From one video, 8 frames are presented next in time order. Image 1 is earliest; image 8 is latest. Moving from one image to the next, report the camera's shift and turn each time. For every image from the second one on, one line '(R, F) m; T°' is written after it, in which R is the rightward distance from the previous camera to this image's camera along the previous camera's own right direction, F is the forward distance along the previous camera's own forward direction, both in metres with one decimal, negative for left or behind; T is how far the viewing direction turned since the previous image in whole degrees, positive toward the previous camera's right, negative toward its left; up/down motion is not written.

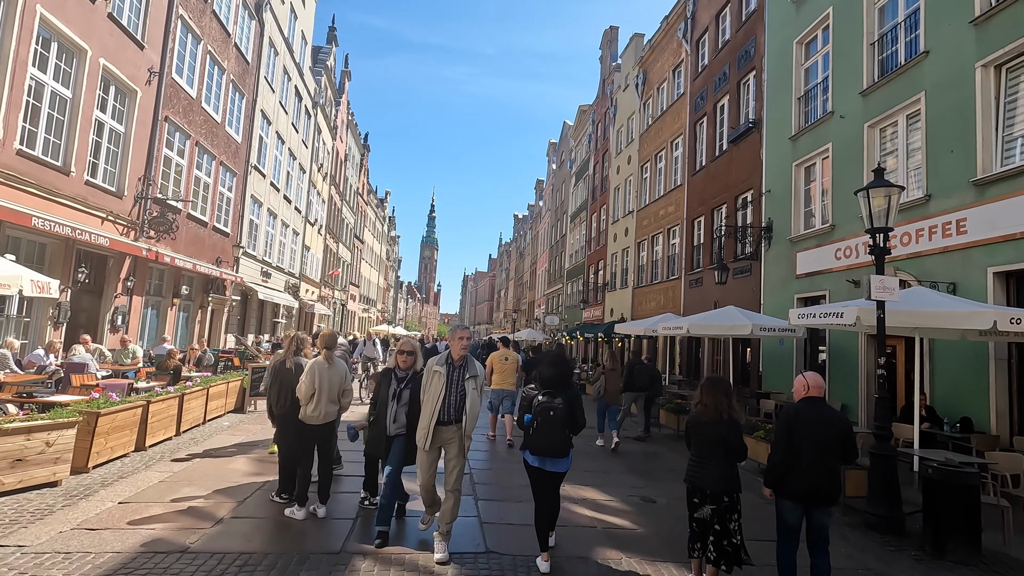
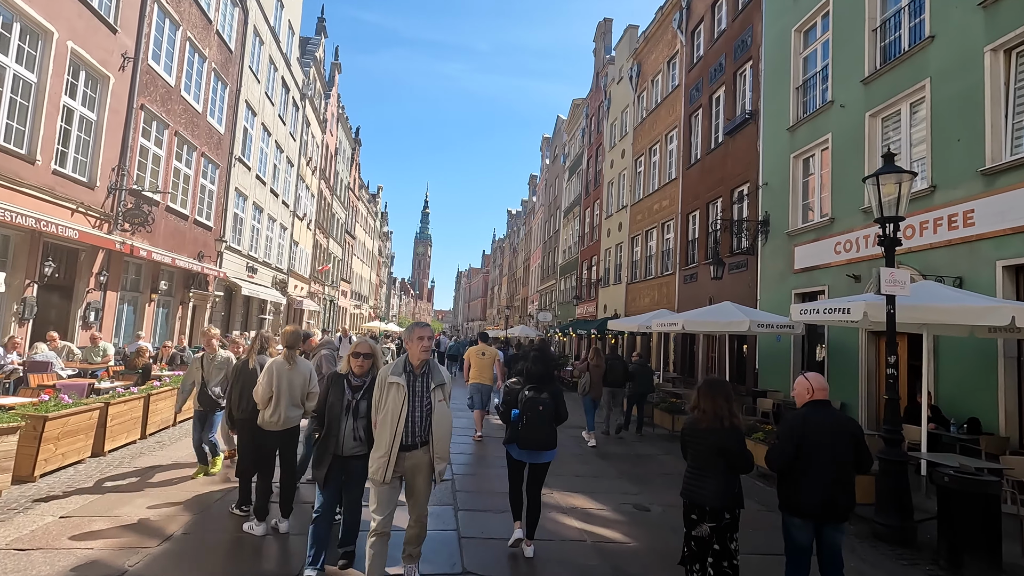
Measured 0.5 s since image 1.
(+0.1, +0.4) m; +1°
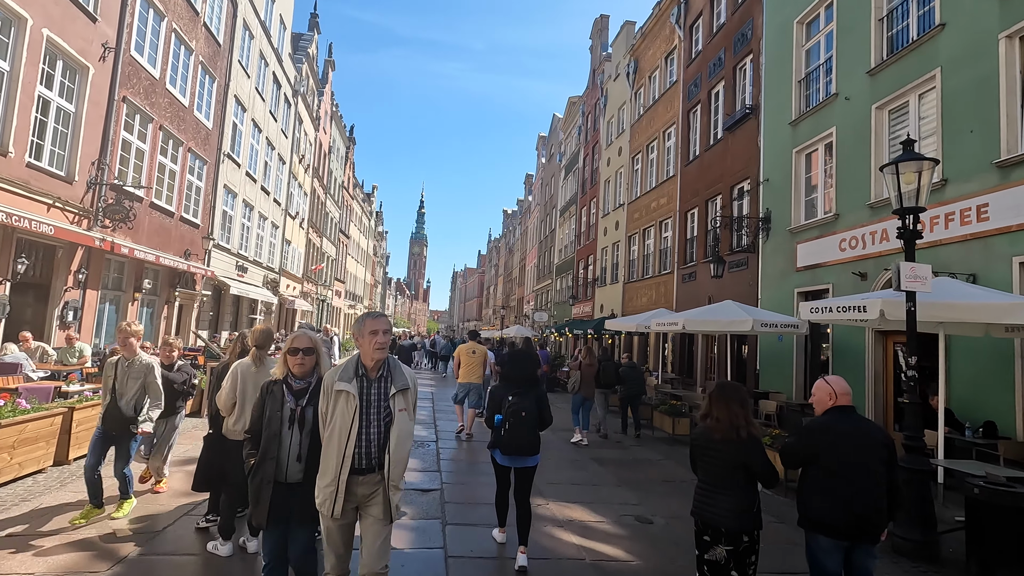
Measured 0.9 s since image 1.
(0.0, +0.4) m; 0°
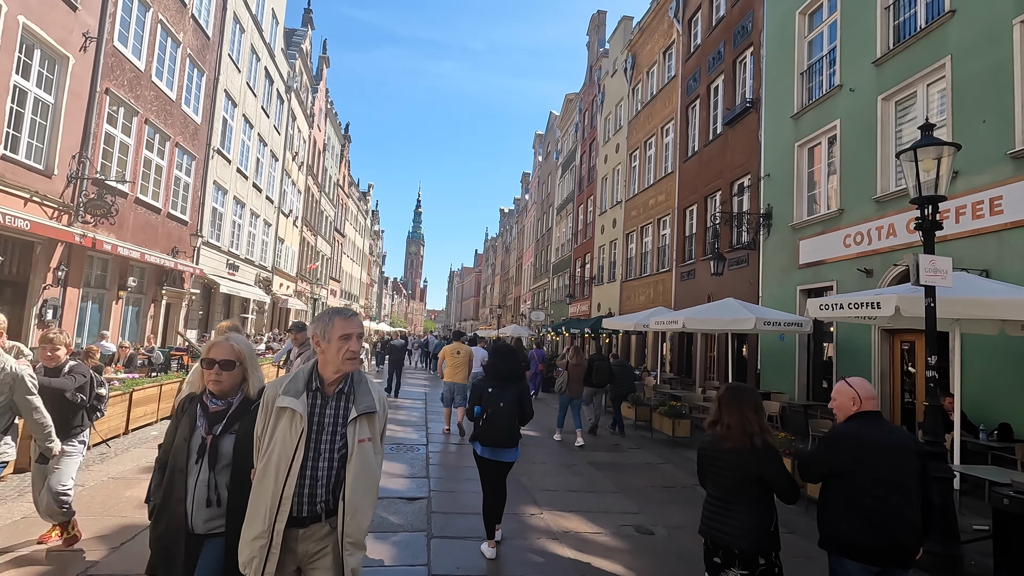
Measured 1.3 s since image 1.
(+0.1, +0.4) m; 0°
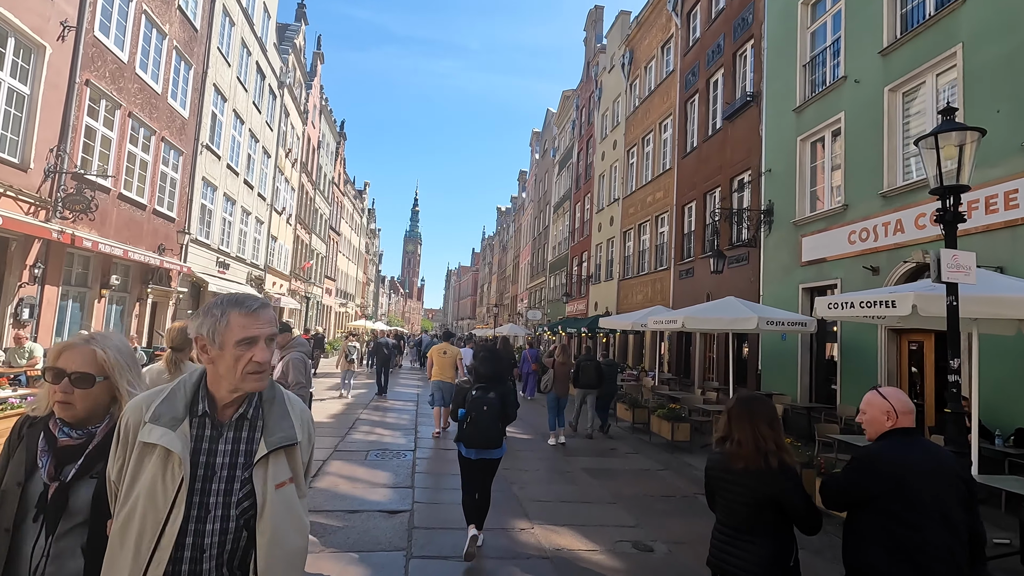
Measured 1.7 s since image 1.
(+0.1, +0.4) m; 0°
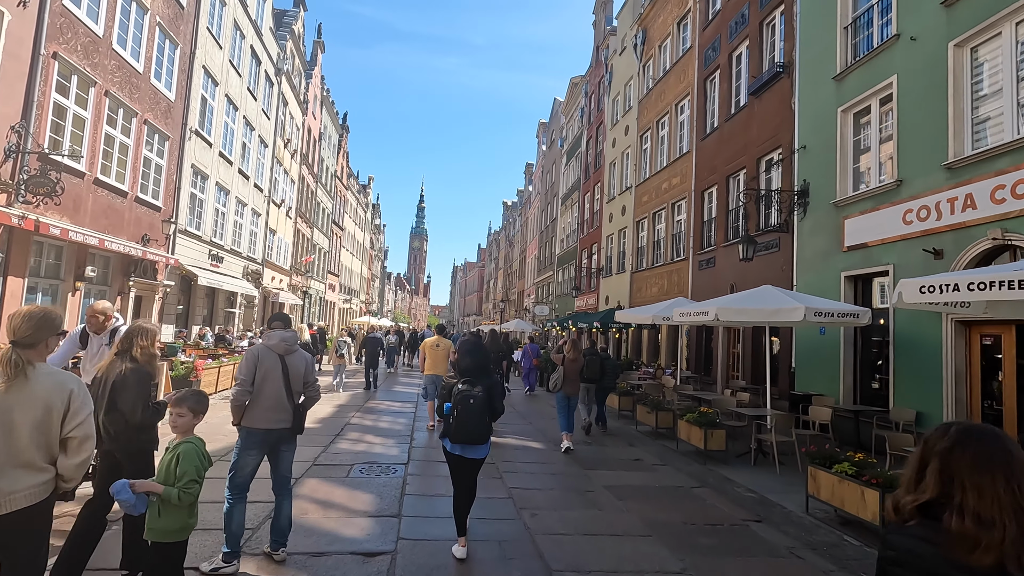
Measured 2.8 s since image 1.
(0.0, +1.2) m; -1°
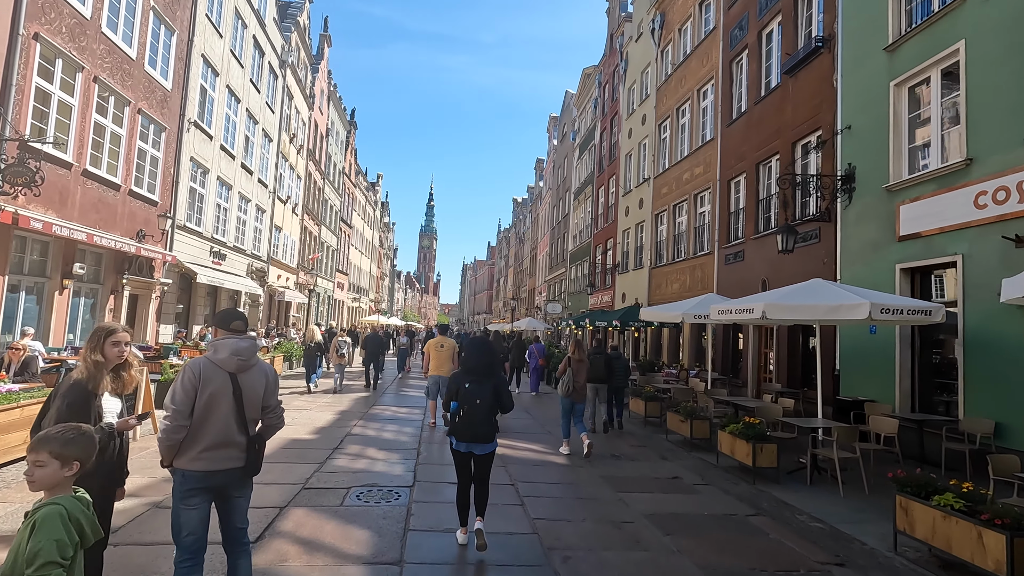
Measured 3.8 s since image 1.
(-0.1, +1.0) m; -1°
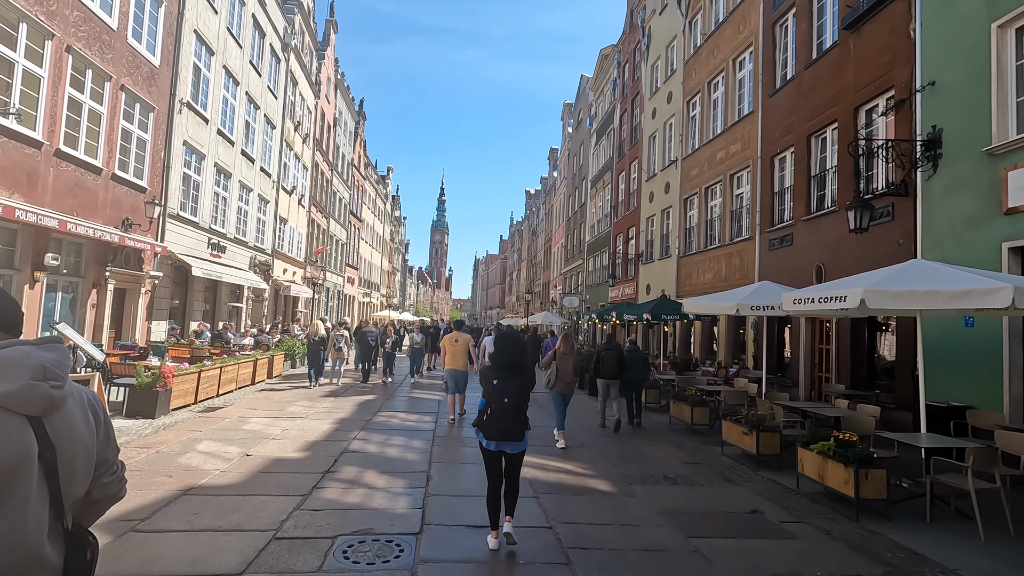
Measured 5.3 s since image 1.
(-0.2, +1.5) m; -1°
